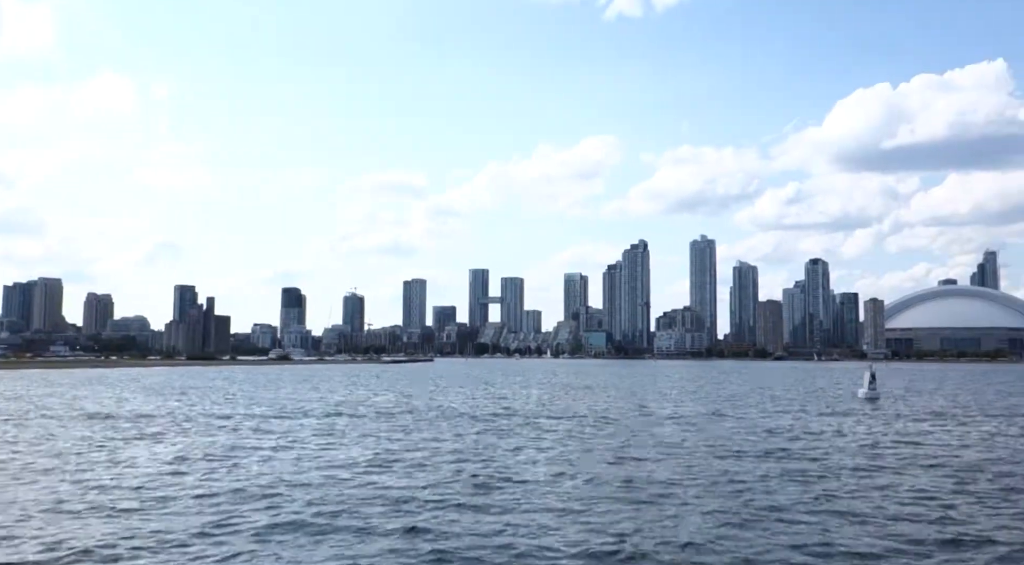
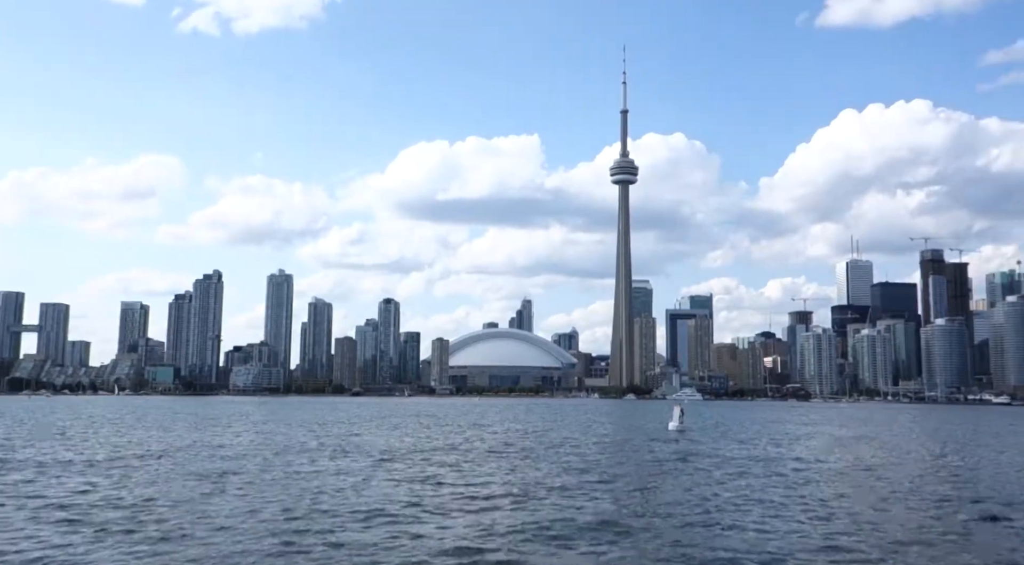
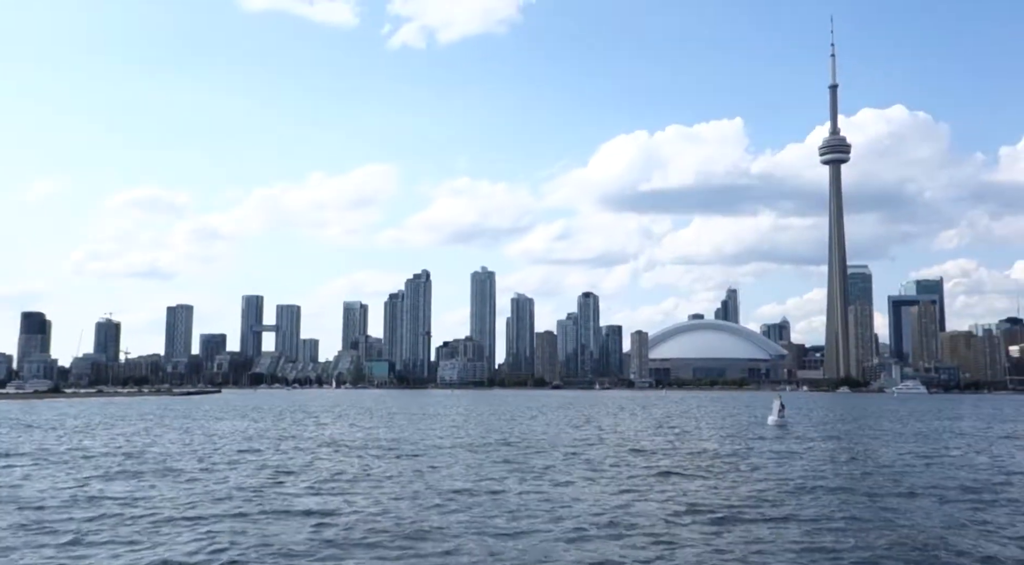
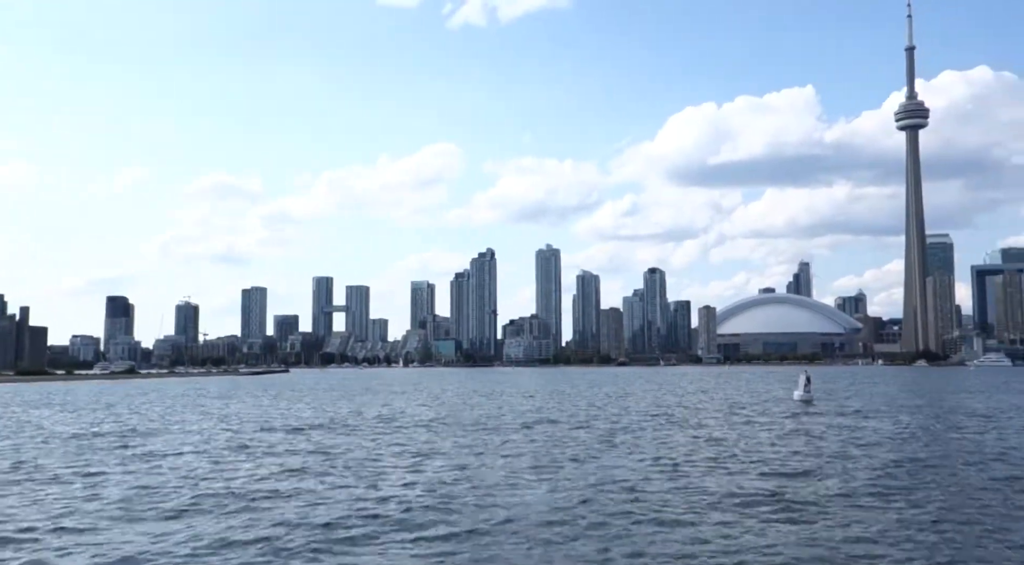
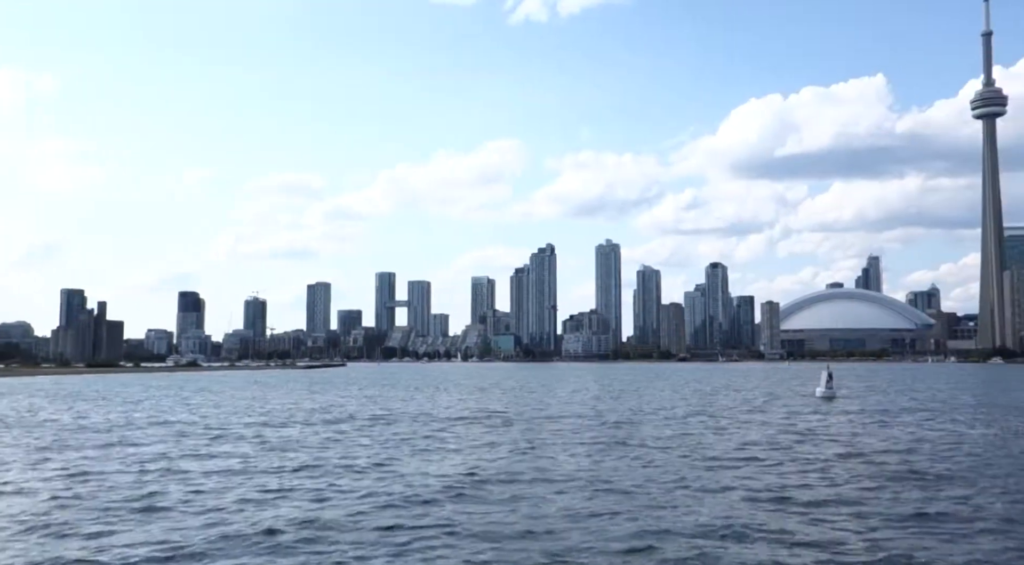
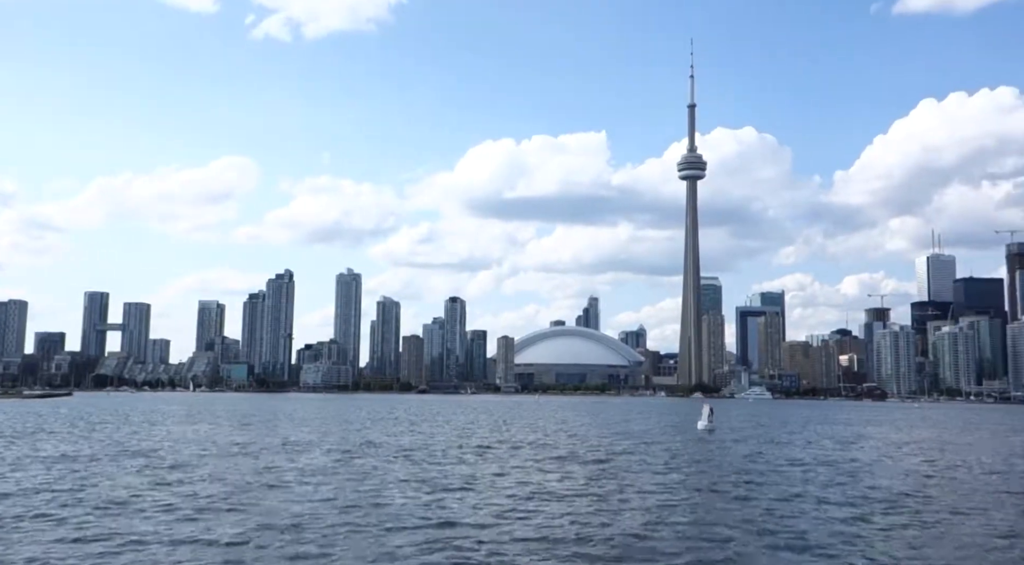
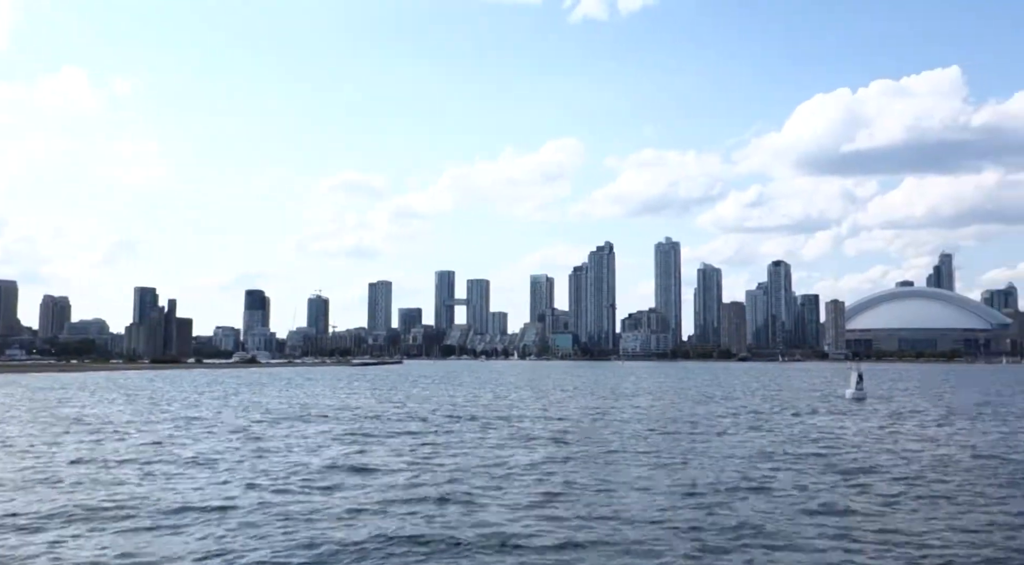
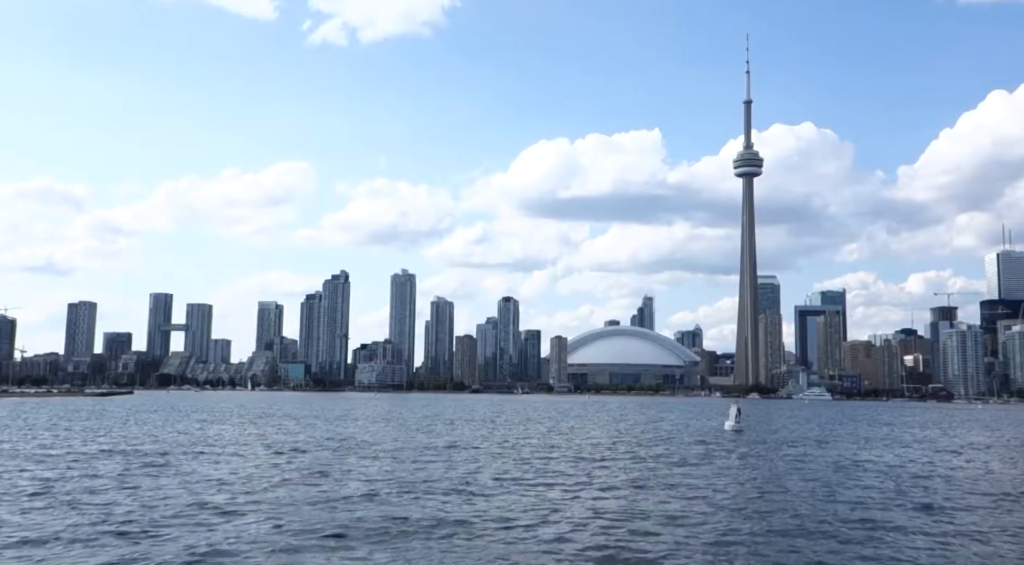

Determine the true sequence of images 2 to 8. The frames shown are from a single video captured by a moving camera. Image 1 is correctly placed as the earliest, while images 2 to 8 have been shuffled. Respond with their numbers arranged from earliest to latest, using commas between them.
7, 5, 4, 3, 8, 6, 2
